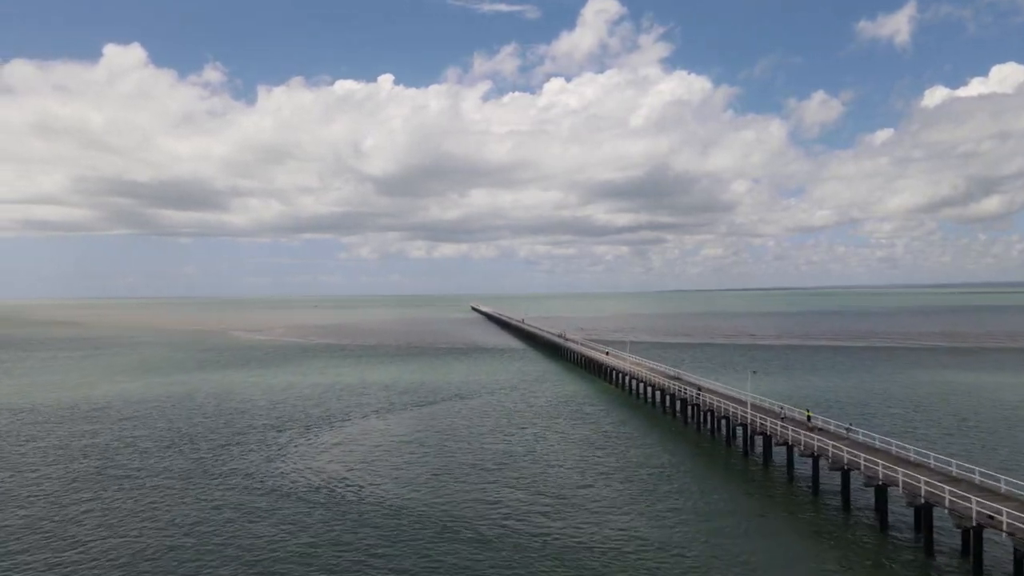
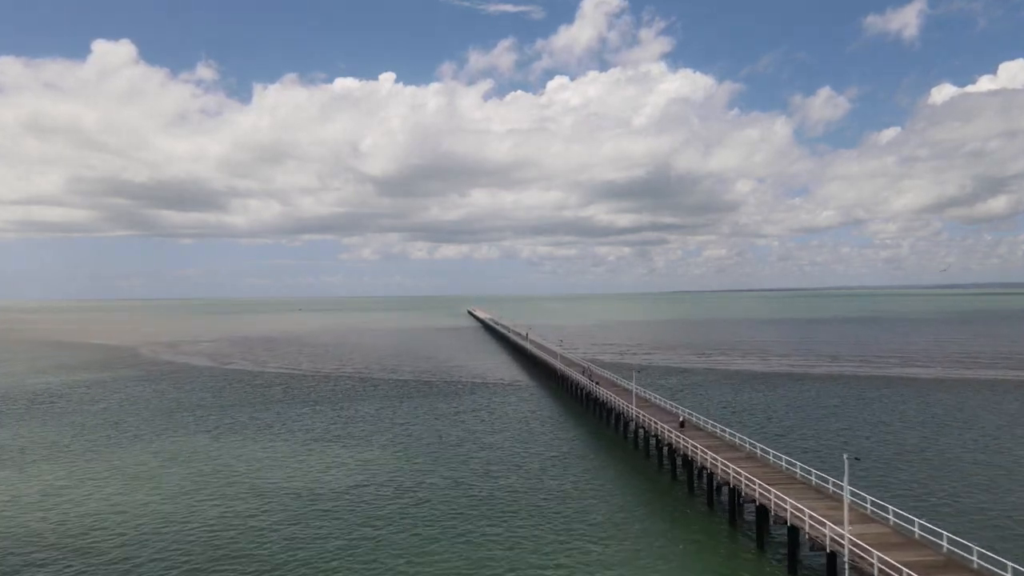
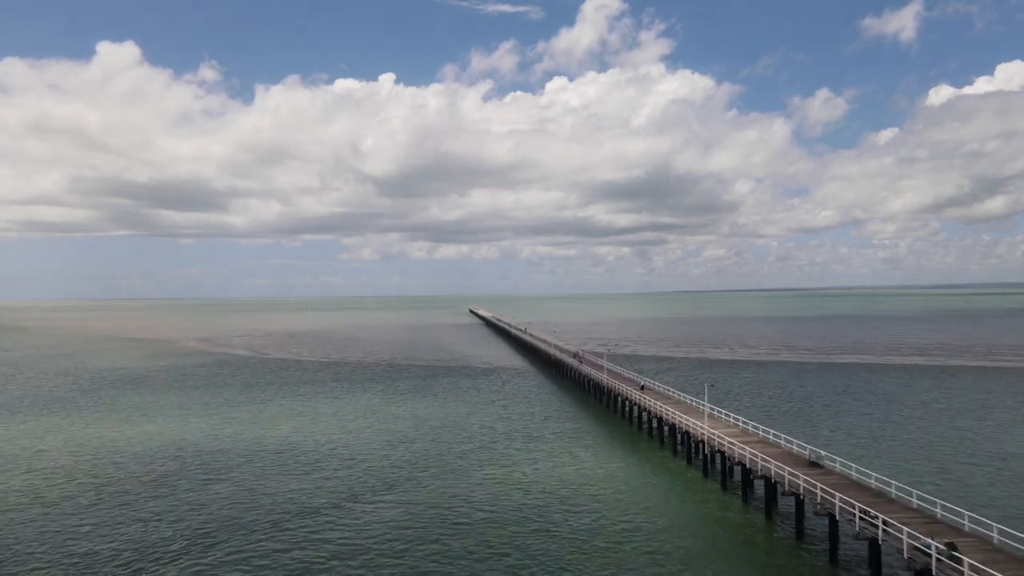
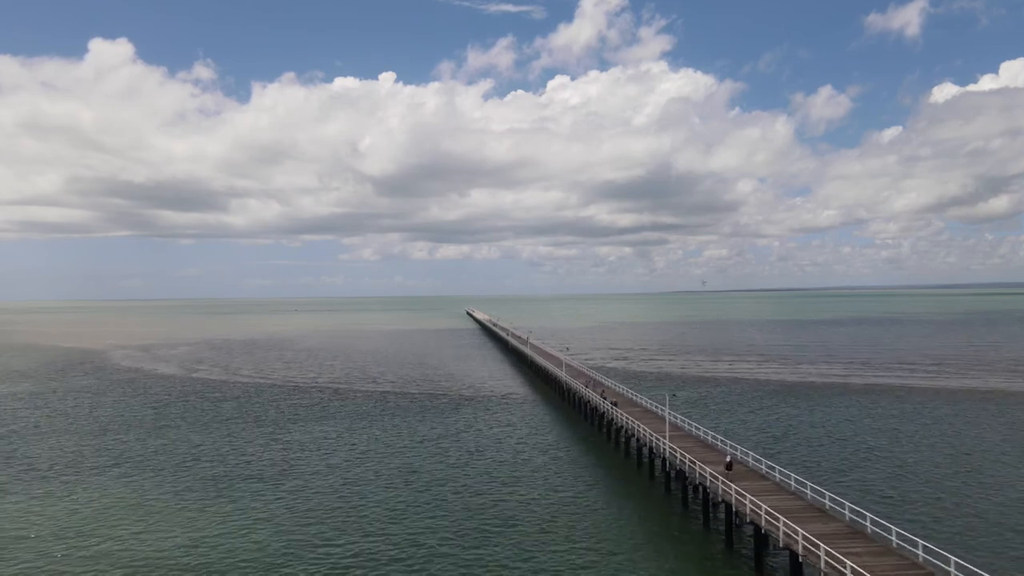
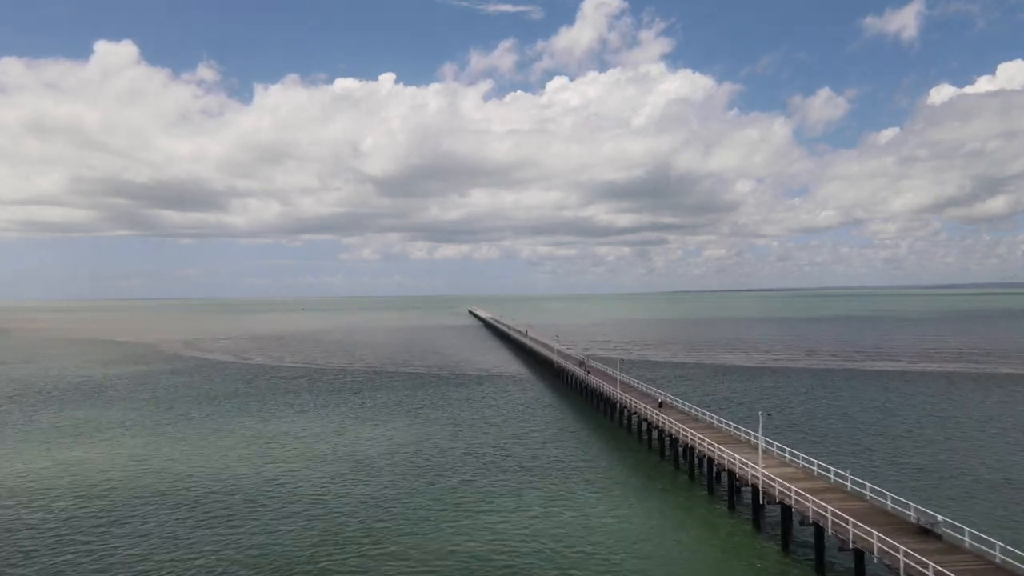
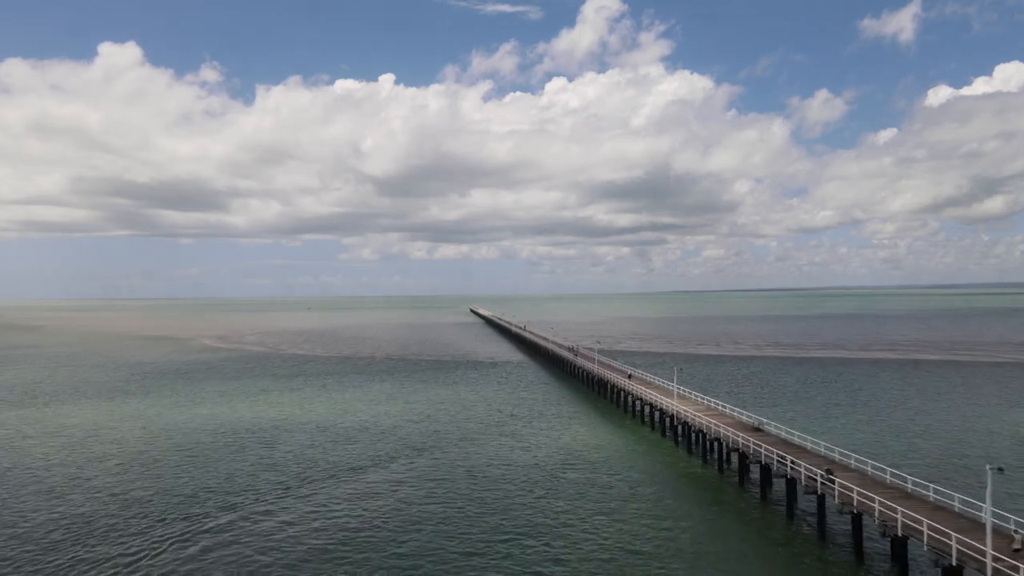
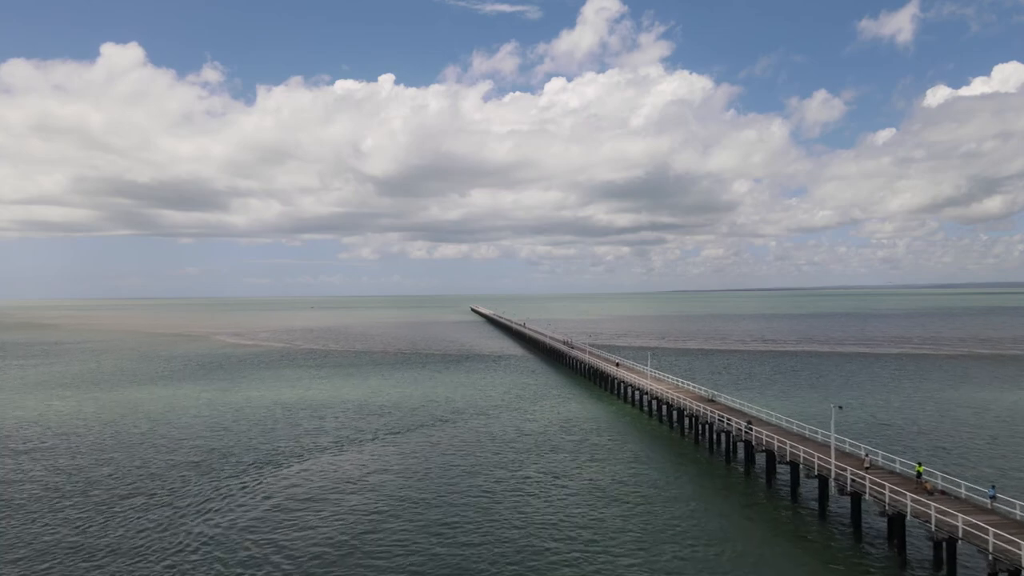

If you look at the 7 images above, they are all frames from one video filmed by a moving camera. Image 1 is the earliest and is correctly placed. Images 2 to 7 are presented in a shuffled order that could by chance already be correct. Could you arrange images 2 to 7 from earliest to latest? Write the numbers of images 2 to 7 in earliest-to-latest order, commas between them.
7, 6, 3, 5, 2, 4
